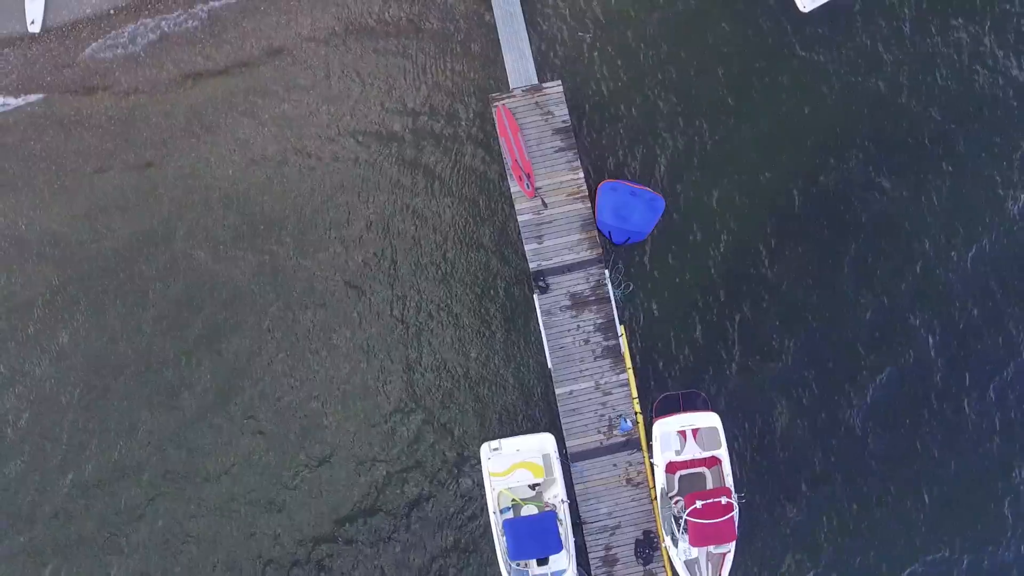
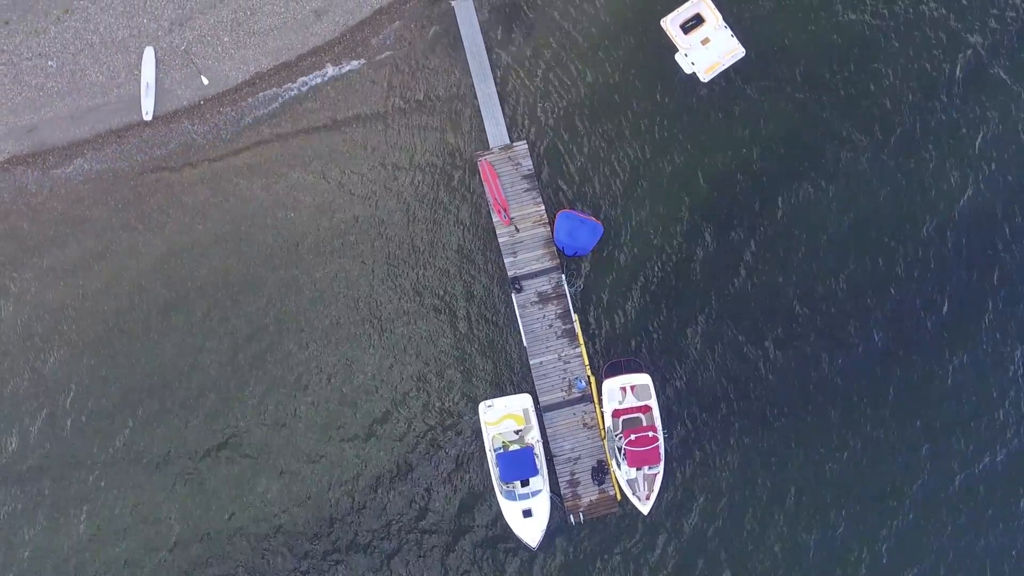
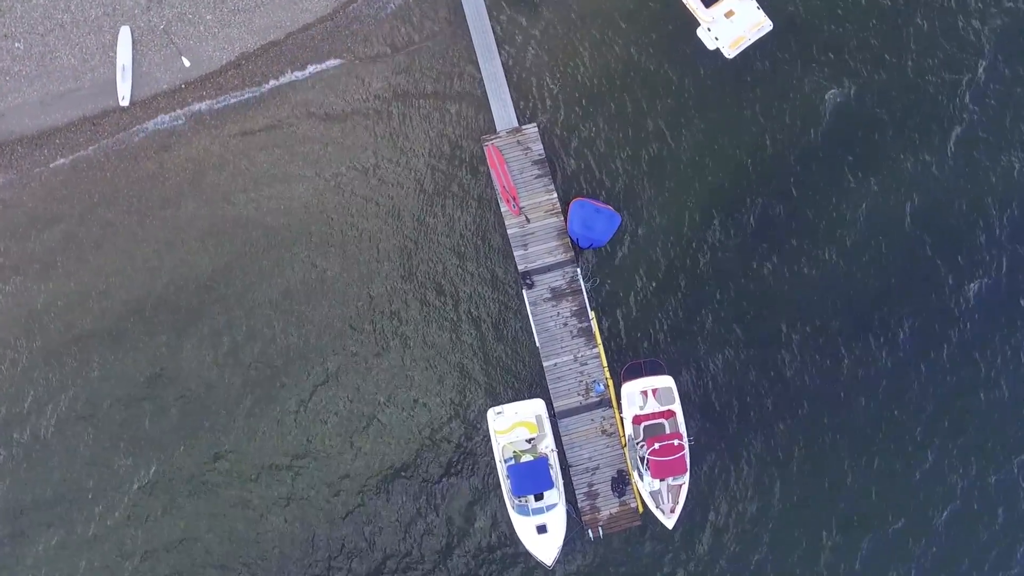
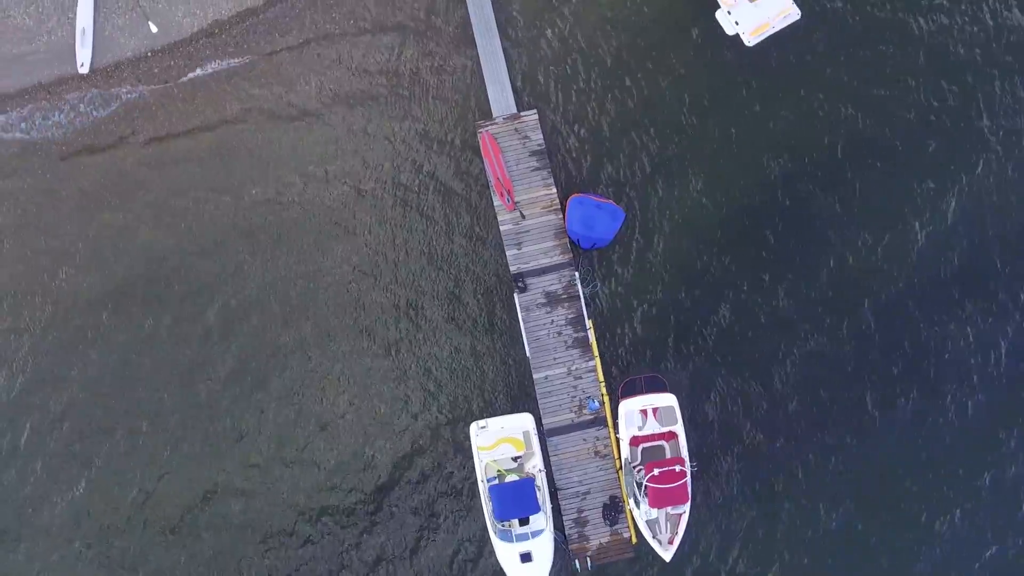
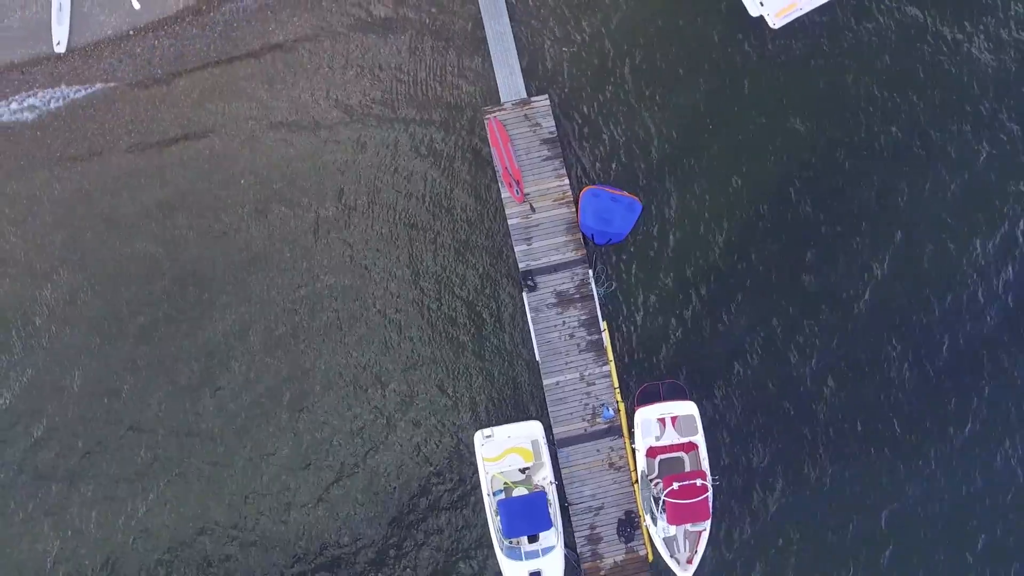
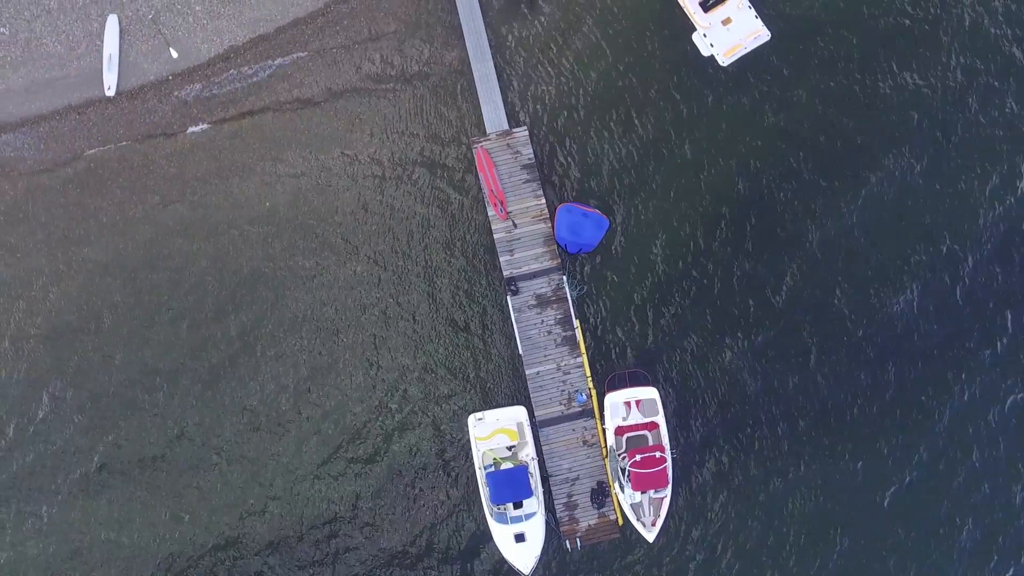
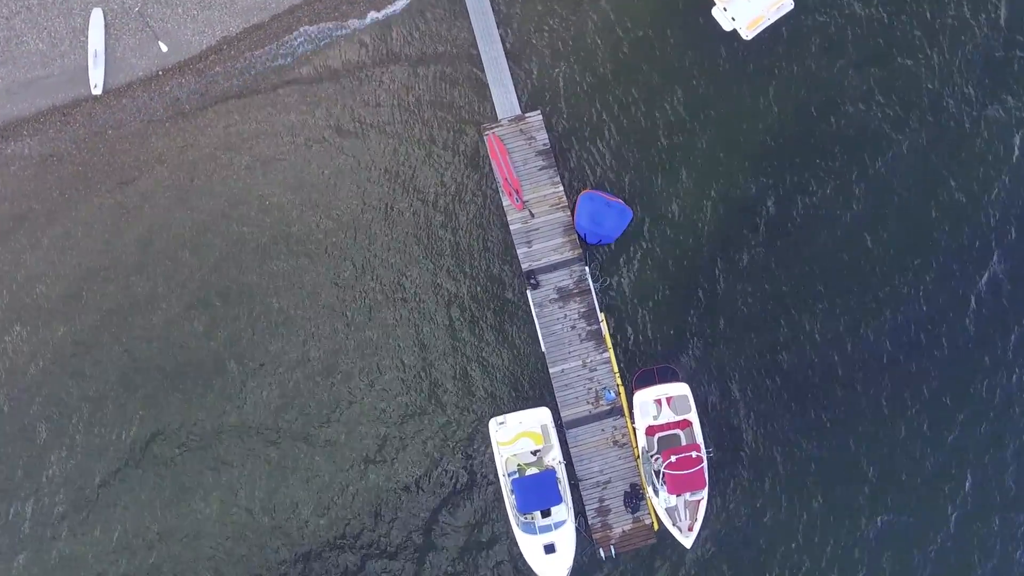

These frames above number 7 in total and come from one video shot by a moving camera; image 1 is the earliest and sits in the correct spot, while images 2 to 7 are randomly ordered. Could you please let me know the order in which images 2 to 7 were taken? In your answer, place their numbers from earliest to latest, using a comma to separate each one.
5, 4, 6, 2, 3, 7
